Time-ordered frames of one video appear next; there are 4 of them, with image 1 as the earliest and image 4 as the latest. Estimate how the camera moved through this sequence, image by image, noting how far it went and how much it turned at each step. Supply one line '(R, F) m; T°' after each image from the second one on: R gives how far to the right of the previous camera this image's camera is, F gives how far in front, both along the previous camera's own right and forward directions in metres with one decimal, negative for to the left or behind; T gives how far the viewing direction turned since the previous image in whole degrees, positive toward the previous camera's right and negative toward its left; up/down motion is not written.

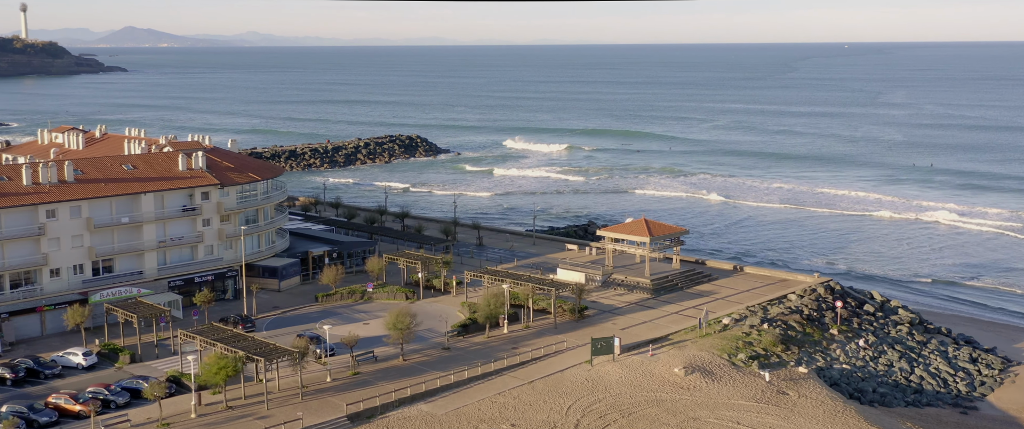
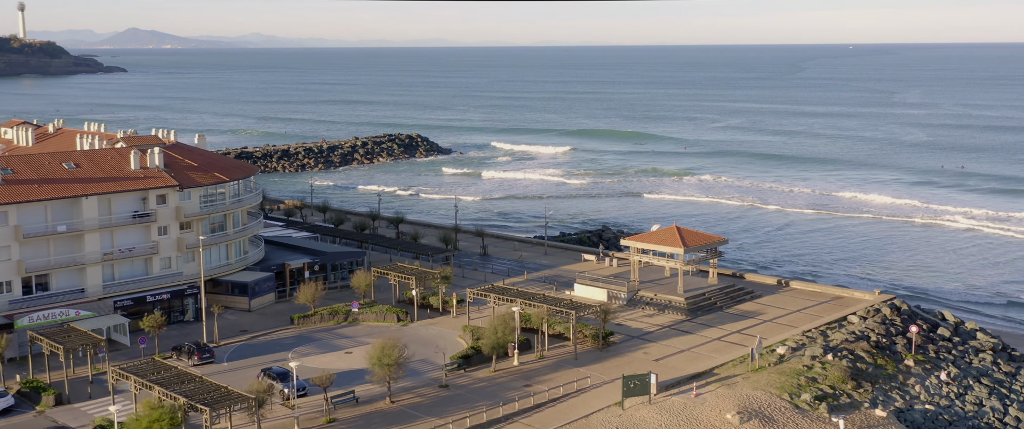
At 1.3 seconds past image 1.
(-0.3, +8.6) m; 0°
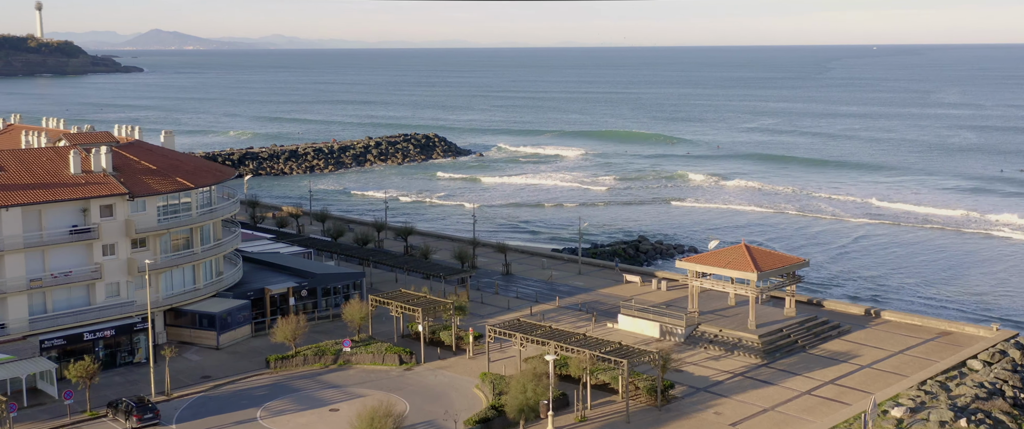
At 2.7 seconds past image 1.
(-0.4, +9.7) m; -1°
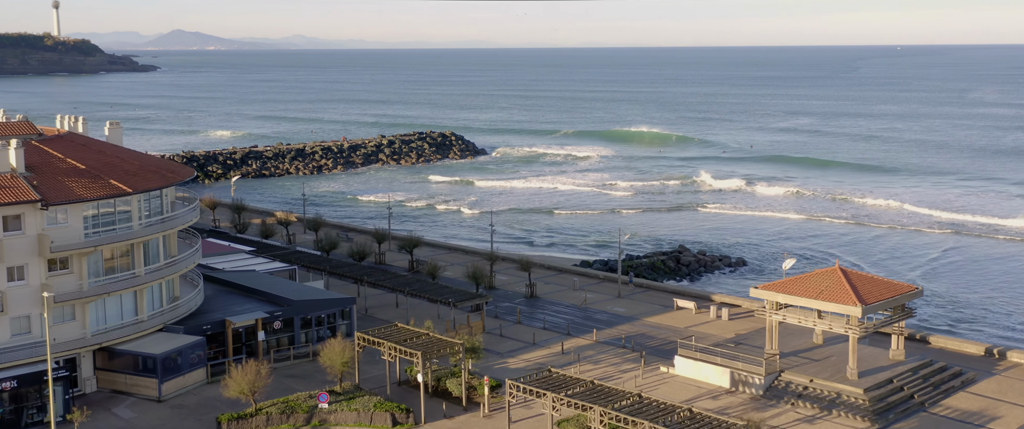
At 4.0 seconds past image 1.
(-0.2, +9.2) m; -1°
